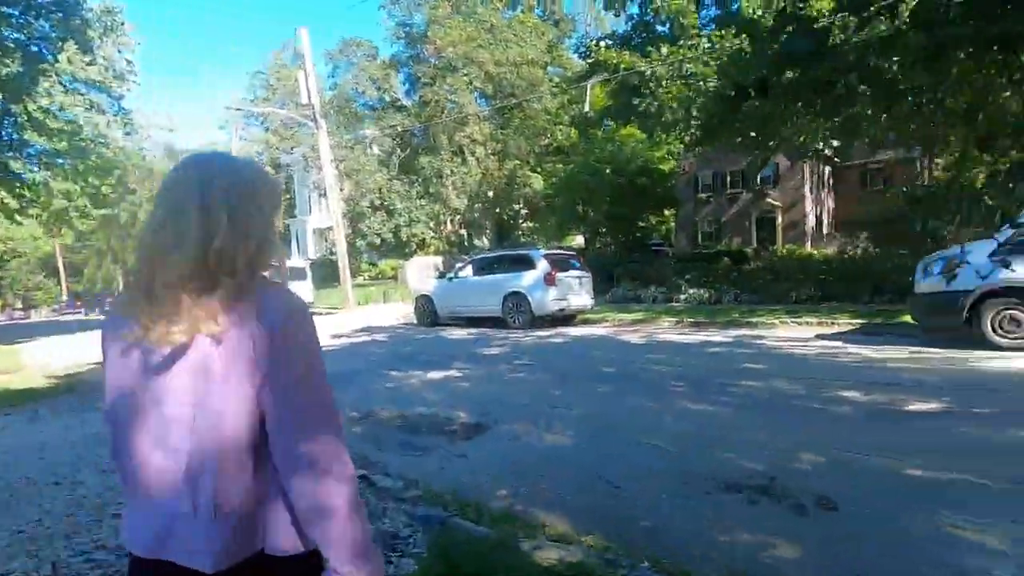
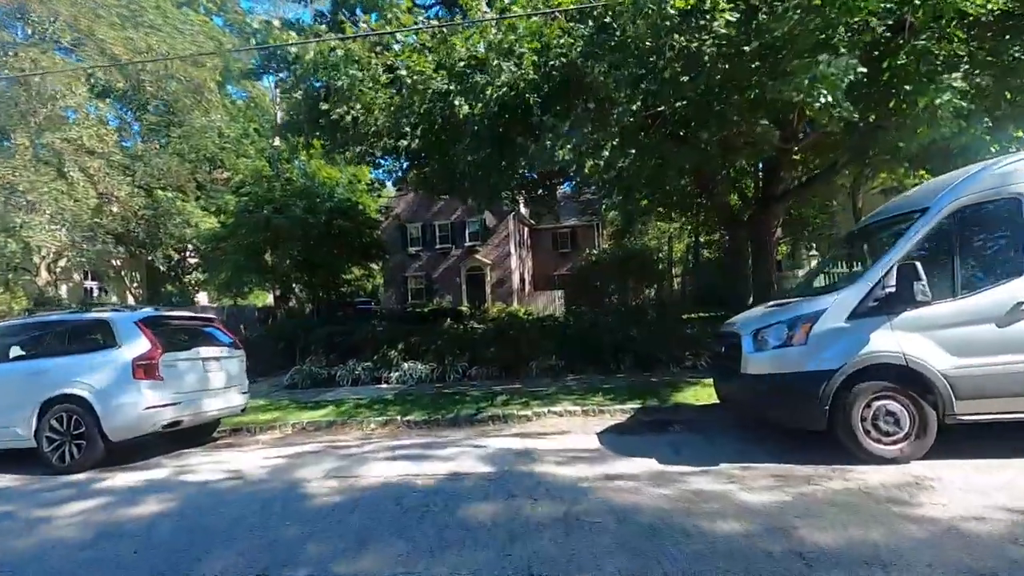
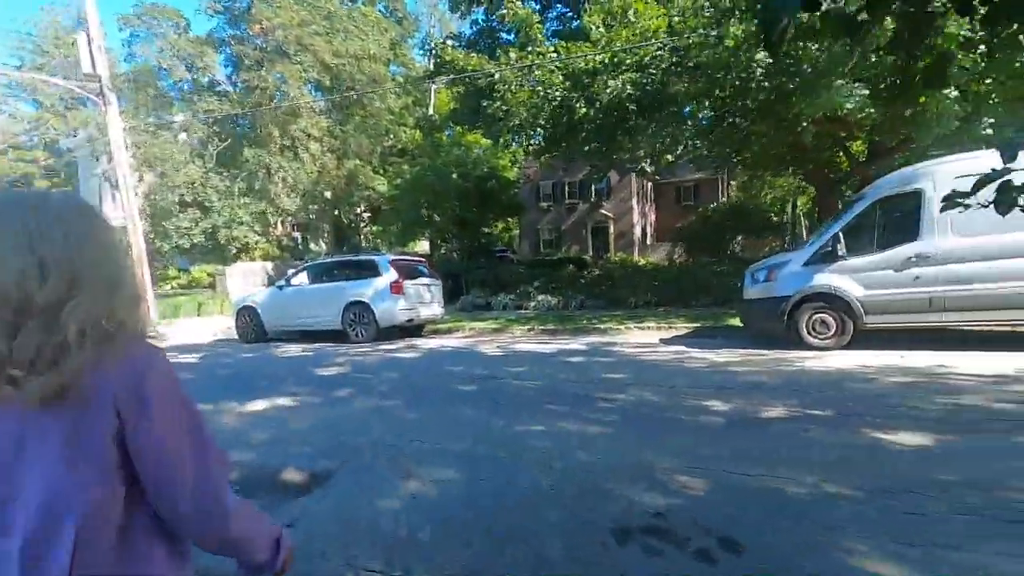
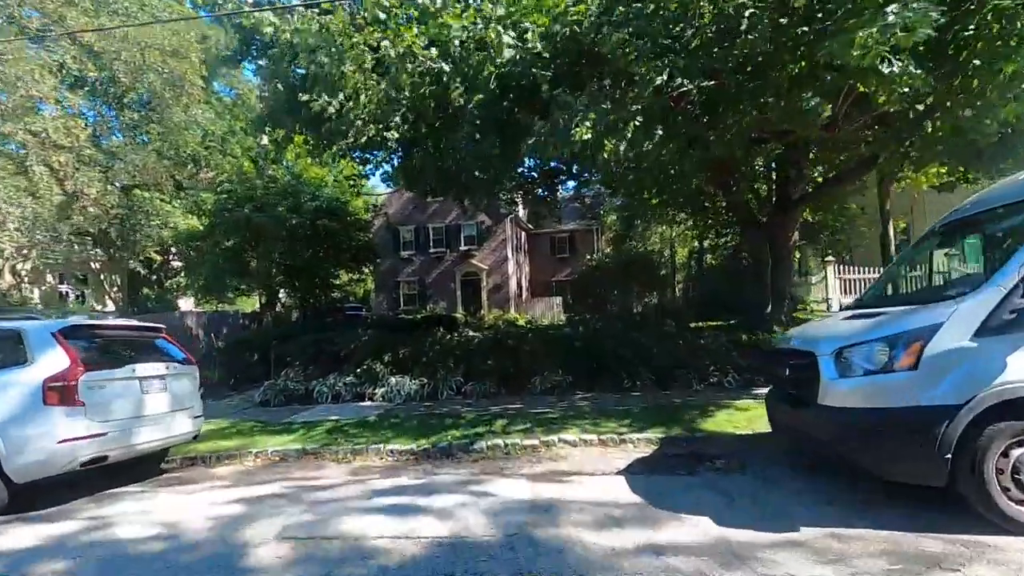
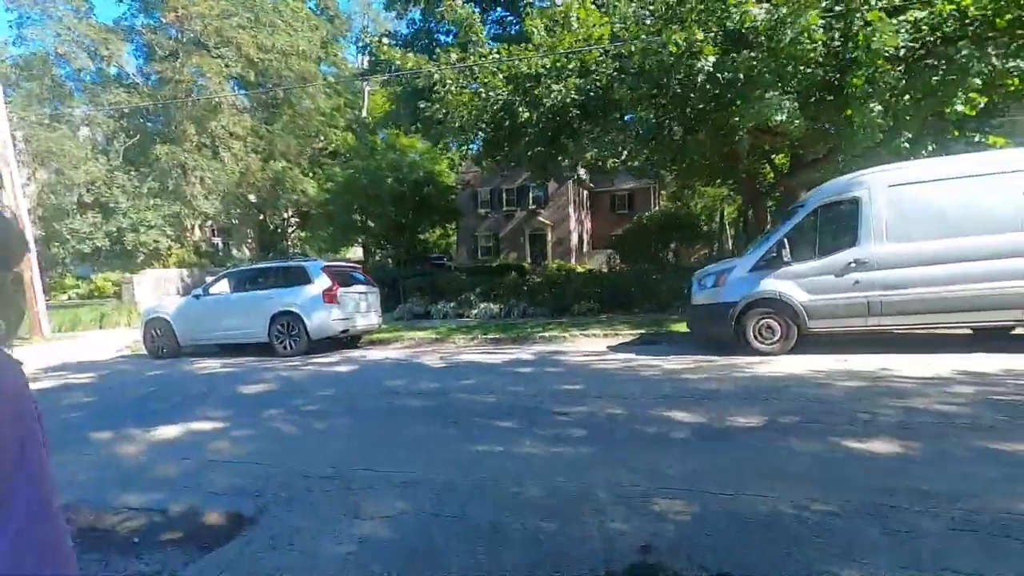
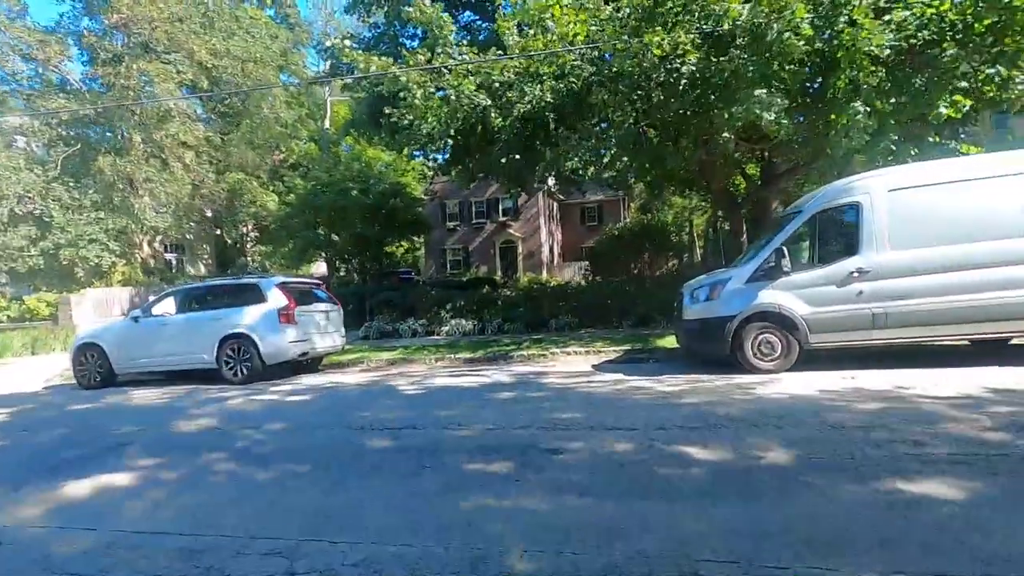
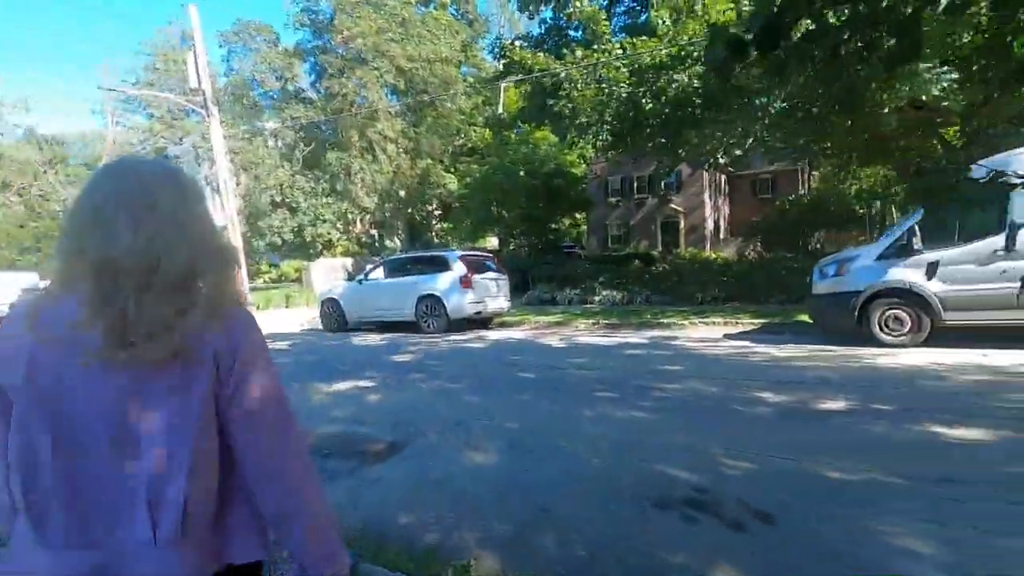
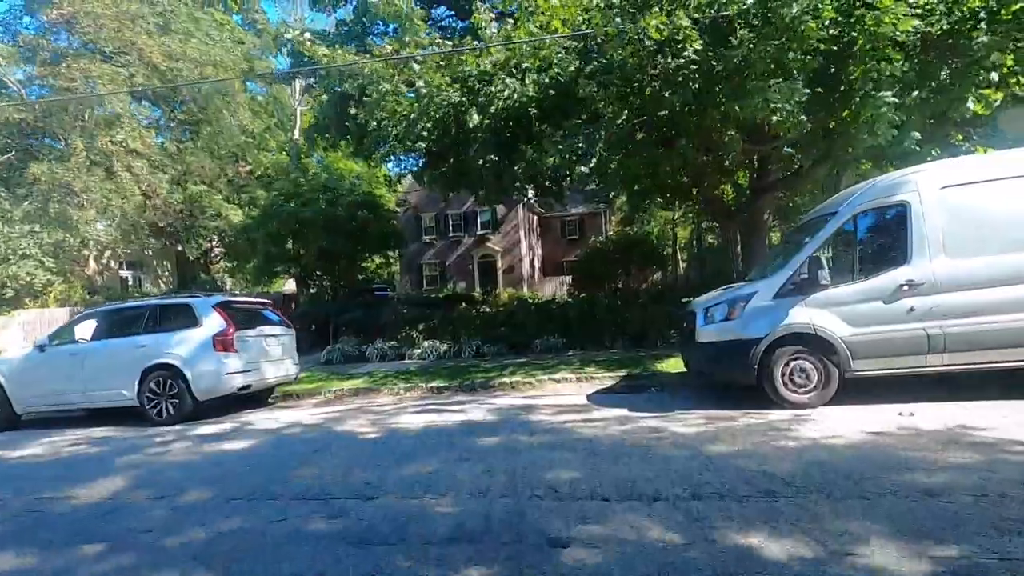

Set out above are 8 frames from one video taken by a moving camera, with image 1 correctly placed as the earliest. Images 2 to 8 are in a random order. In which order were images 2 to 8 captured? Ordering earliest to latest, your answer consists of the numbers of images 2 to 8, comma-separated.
7, 3, 5, 6, 8, 2, 4
